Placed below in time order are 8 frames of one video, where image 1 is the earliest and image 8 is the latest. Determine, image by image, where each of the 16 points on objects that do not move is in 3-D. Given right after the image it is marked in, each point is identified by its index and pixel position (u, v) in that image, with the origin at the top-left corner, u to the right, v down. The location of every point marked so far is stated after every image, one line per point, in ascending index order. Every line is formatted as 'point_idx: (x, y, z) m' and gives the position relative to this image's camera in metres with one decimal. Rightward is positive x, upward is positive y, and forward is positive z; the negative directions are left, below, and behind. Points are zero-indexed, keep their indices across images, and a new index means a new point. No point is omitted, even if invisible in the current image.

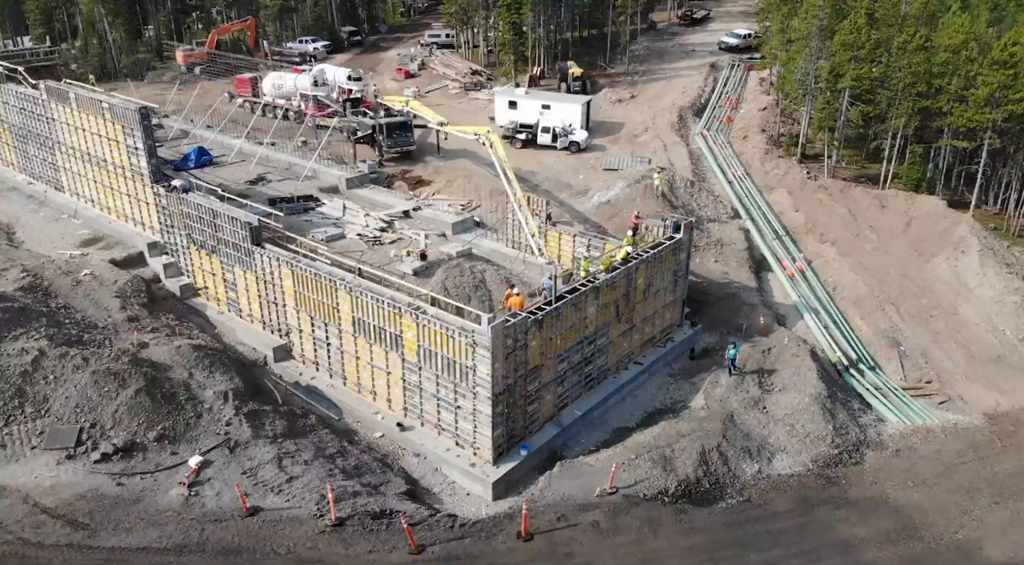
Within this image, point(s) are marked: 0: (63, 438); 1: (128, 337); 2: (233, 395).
0: (-8.7, -3.0, +14.9) m
1: (-9.1, -1.3, +18.3) m
2: (-6.2, -2.4, +16.9) m
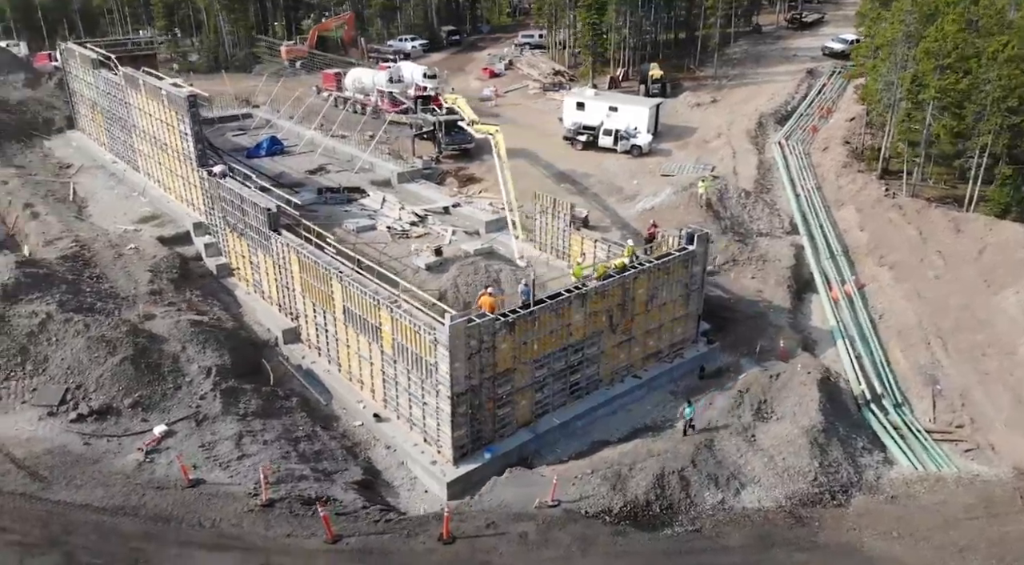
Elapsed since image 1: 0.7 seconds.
0: (-9.7, -2.4, +16.1) m
1: (-9.4, -0.7, +19.5) m
2: (-6.8, -2.0, +17.7) m
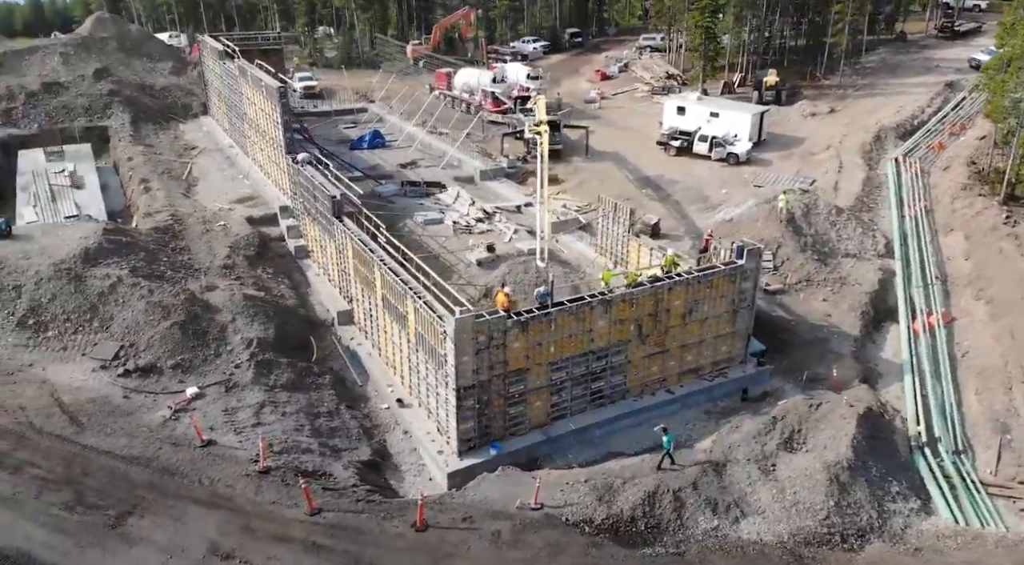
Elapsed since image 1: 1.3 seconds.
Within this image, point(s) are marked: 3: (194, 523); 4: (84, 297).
0: (-9.4, -1.6, +17.8) m
1: (-8.4, +0.1, +21.1) m
2: (-6.3, -1.5, +18.9) m
3: (-5.6, -4.2, +13.5) m
4: (-10.5, -0.3, +18.9) m
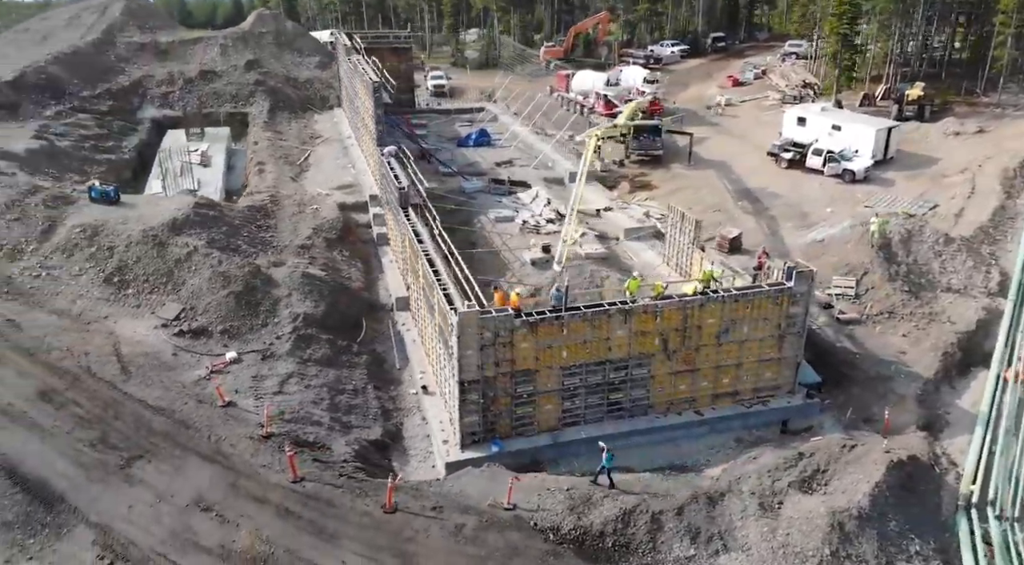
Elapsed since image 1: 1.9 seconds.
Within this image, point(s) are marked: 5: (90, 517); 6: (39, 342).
0: (-8.8, -0.8, +19.7) m
1: (-7.0, +0.7, +22.7) m
2: (-5.5, -0.9, +20.1) m
3: (-6.2, -3.6, +14.7) m
4: (-9.5, +0.6, +21.0) m
5: (-7.4, -4.1, +13.5) m
6: (-11.3, -1.4, +18.3) m
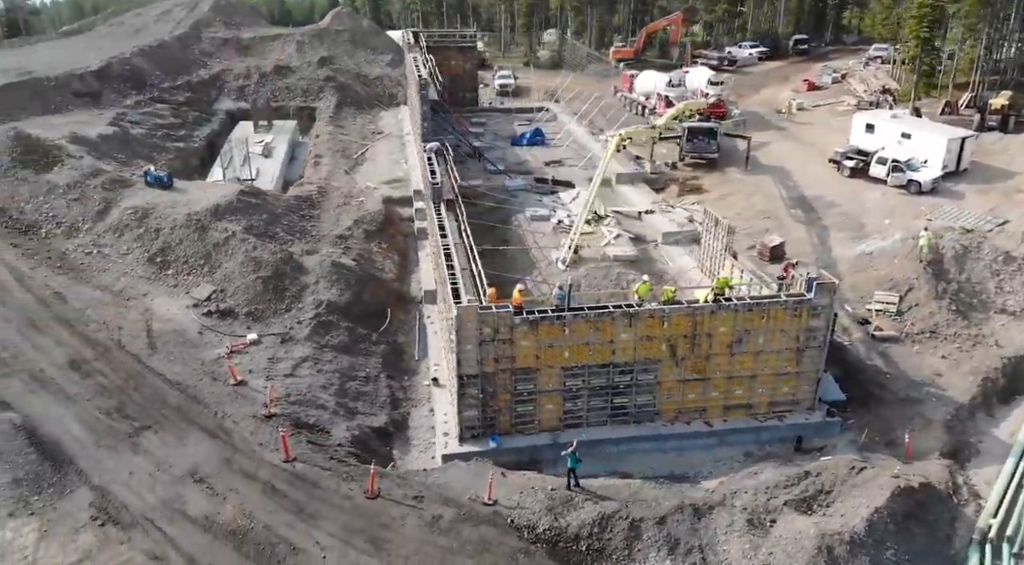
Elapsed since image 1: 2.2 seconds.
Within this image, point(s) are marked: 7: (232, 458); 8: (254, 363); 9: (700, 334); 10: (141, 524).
0: (-8.3, -0.3, +20.6) m
1: (-6.1, +1.1, +23.5) m
2: (-5.0, -0.6, +20.7) m
3: (-6.4, -3.3, +15.4) m
4: (-8.9, +1.1, +22.0) m
5: (-7.8, -3.7, +14.3) m
6: (-11.0, -0.8, +19.6) m
7: (-5.5, -3.5, +15.1) m
8: (-6.1, -1.9, +18.2) m
9: (+4.2, -1.1, +17.2) m
10: (-6.5, -4.2, +13.4) m
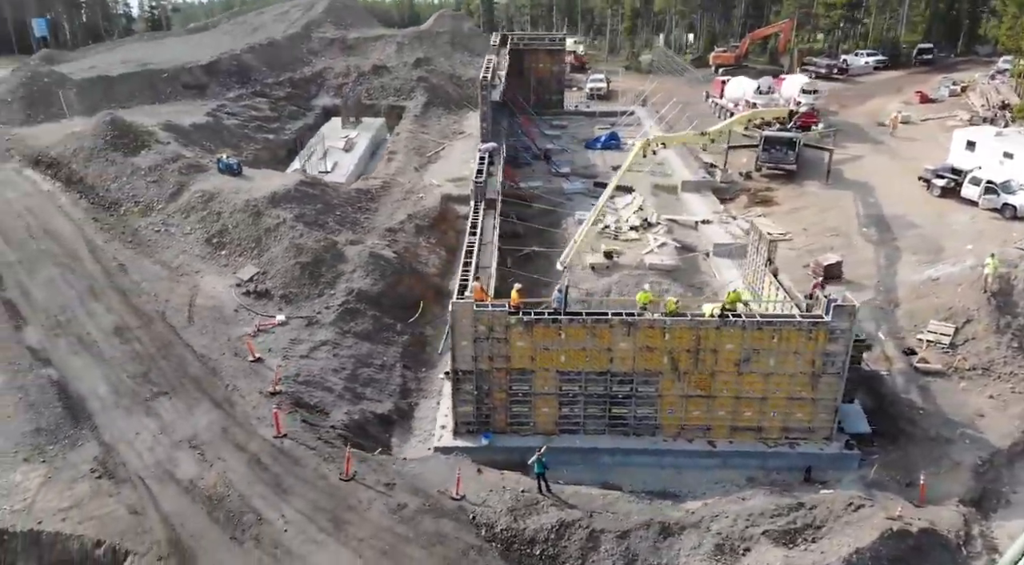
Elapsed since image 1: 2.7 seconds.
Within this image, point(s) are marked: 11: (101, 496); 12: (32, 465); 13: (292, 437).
0: (-7.6, +0.2, +21.9) m
1: (-4.9, +1.5, +24.4) m
2: (-4.4, -0.3, +21.5) m
3: (-6.8, -2.8, +16.4) m
4: (-7.8, +1.6, +23.4) m
5: (-8.3, -3.1, +15.6) m
6: (-10.4, -0.1, +21.3) m
7: (-5.9, -3.1, +16.0) m
8: (-5.9, -1.5, +19.2) m
9: (+4.2, -1.4, +16.6) m
10: (-7.2, -3.7, +14.5) m
11: (-7.5, -3.9, +14.0) m
12: (-9.1, -3.5, +14.6) m
13: (-4.5, -3.2, +15.9) m
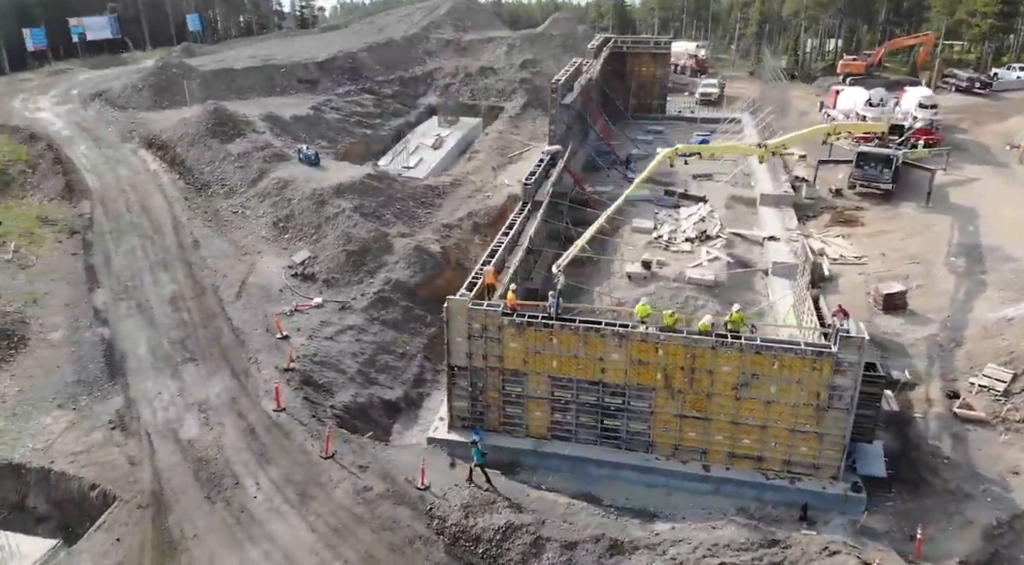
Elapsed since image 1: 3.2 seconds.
0: (-6.5, +0.8, +23.4) m
1: (-3.3, +1.7, +25.3) m
2: (-3.5, 0.0, +22.3) m
3: (-6.9, -2.3, +17.8) m
4: (-6.3, +2.1, +24.8) m
5: (-8.7, -2.5, +17.3) m
6: (-9.4, +0.6, +23.3) m
7: (-6.2, -2.6, +17.3) m
8: (-5.5, -1.1, +20.4) m
9: (+3.9, -1.8, +15.9) m
10: (-7.8, -3.2, +16.0) m
11: (-8.2, -3.3, +15.6) m
12: (-9.6, -2.8, +16.5) m
13: (-4.9, -2.9, +16.9) m
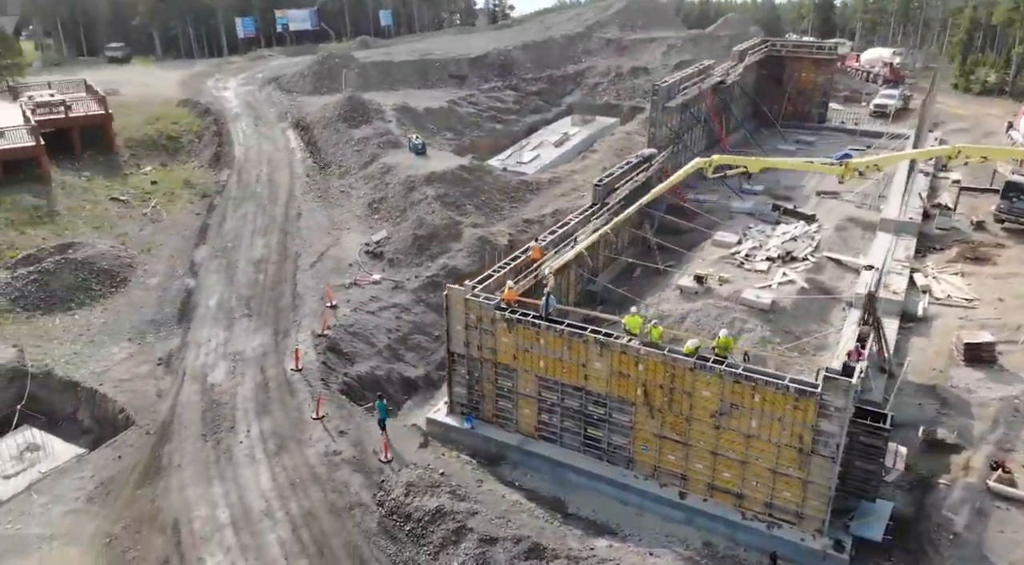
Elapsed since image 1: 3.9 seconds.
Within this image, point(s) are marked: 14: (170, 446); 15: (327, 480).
0: (-4.4, +1.5, +25.0) m
1: (-0.7, +2.1, +26.0) m
2: (-1.9, +0.4, +23.2) m
3: (-6.6, -1.4, +19.9) m
4: (-3.7, +2.8, +26.4) m
5: (-8.4, -1.4, +19.8) m
6: (-7.2, +1.7, +25.8) m
7: (-6.1, -1.8, +19.2) m
8: (-4.4, -0.4, +21.9) m
9: (+3.3, -2.1, +15.2) m
10: (-8.0, -2.2, +18.4) m
11: (-8.5, -2.3, +18.1) m
12: (-9.6, -1.6, +19.3) m
13: (-5.0, -2.2, +18.4) m
14: (-7.1, -3.4, +16.0) m
15: (-3.7, -4.0, +15.2) m
